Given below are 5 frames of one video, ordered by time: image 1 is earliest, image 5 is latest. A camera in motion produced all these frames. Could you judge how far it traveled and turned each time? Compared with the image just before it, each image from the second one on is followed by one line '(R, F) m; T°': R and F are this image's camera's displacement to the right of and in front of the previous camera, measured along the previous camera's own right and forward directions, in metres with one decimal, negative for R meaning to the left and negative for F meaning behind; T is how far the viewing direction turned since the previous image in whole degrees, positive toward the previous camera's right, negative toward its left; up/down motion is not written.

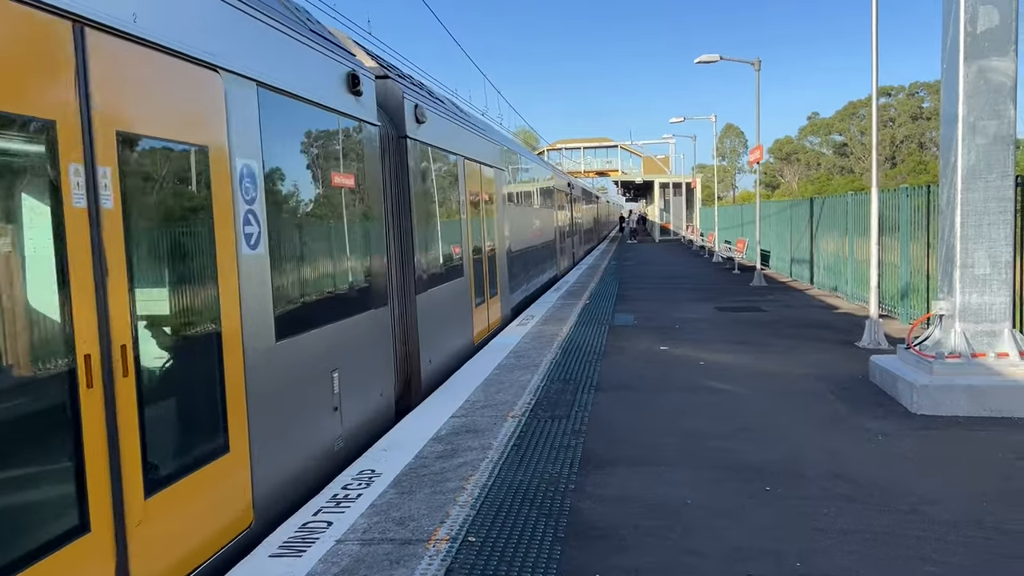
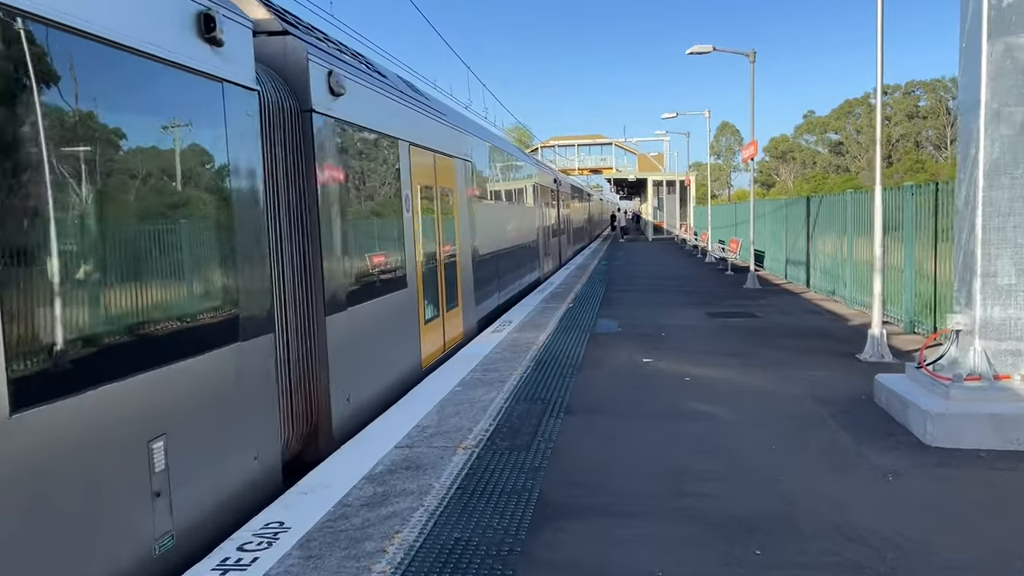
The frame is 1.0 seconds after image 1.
(+0.3, +0.8) m; 0°
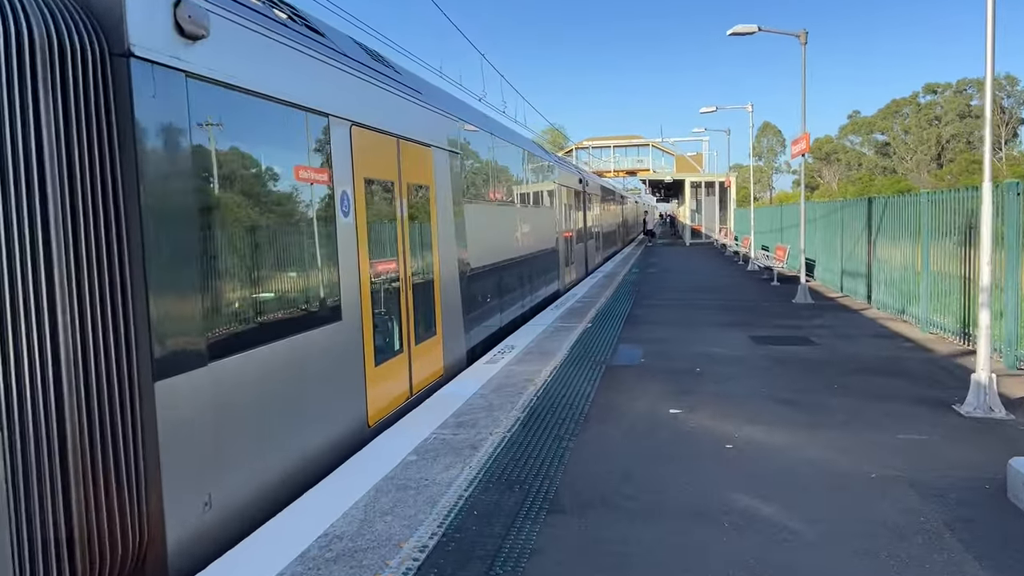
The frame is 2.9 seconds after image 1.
(+0.4, +1.9) m; -3°
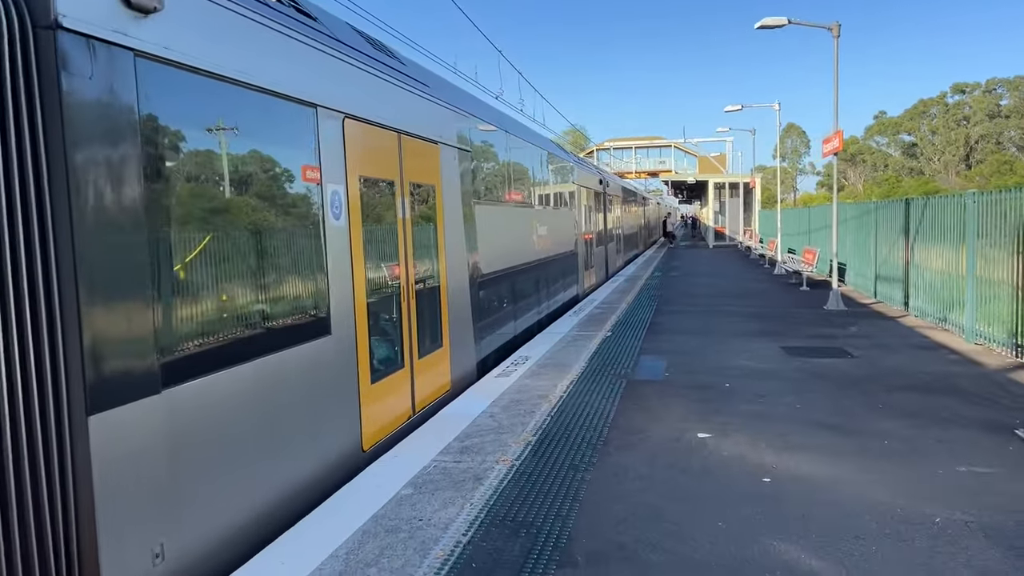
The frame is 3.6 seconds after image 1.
(+0.1, +0.6) m; -2°
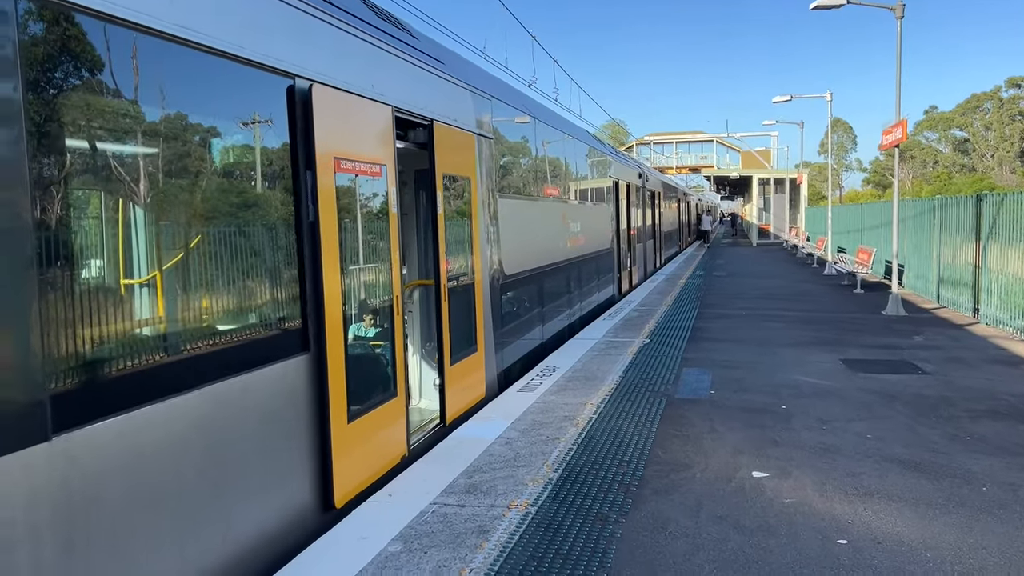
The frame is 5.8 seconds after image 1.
(+0.1, +0.9) m; -3°
